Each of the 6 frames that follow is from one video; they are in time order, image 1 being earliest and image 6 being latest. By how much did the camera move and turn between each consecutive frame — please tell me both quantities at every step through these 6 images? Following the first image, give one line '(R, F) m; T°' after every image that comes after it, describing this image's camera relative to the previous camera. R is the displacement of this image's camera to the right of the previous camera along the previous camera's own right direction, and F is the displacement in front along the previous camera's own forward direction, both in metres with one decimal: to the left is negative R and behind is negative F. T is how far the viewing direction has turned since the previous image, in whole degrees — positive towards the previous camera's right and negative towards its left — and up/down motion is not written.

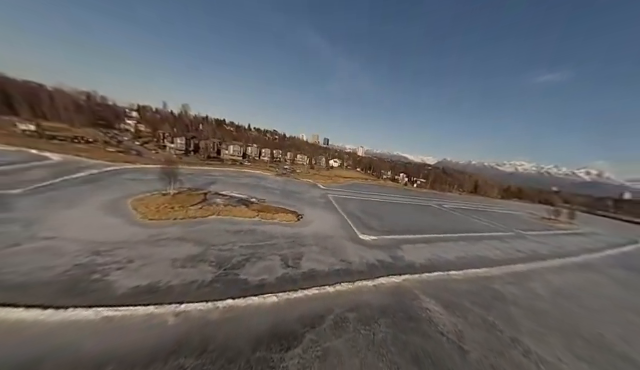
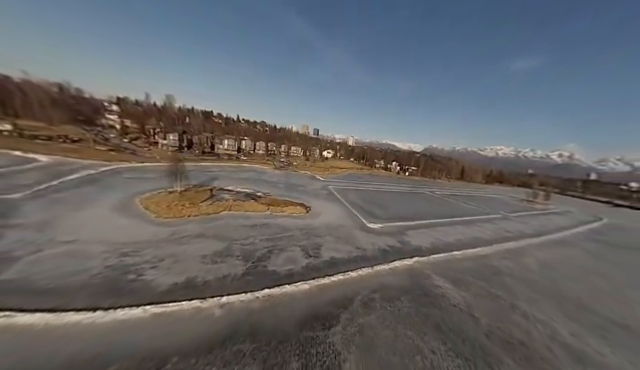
(-1.1, -0.3) m; +3°
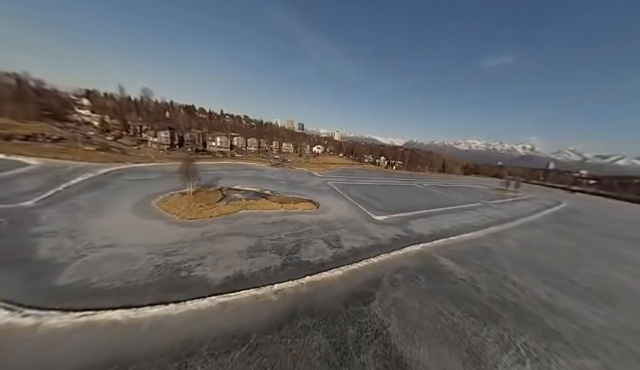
(-1.7, -0.7) m; +4°
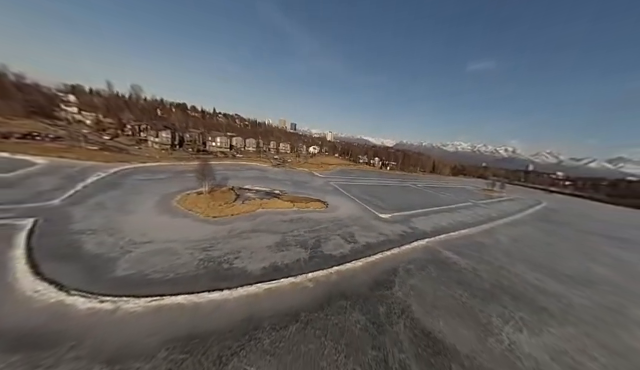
(-1.4, -0.8) m; +3°
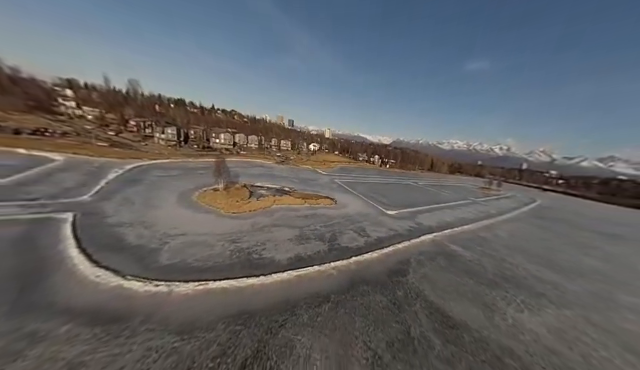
(-1.0, -0.6) m; +1°
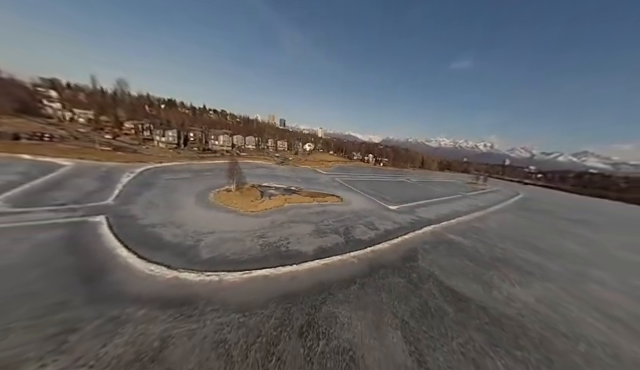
(-1.2, -0.8) m; +2°
